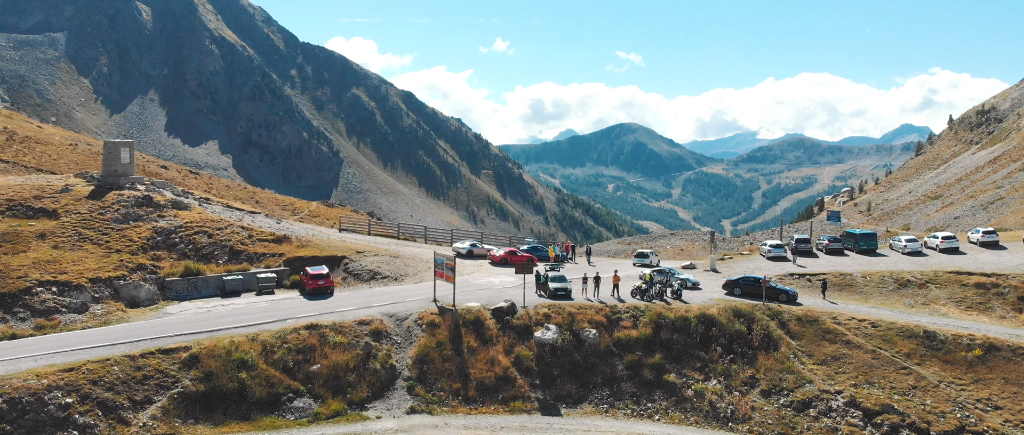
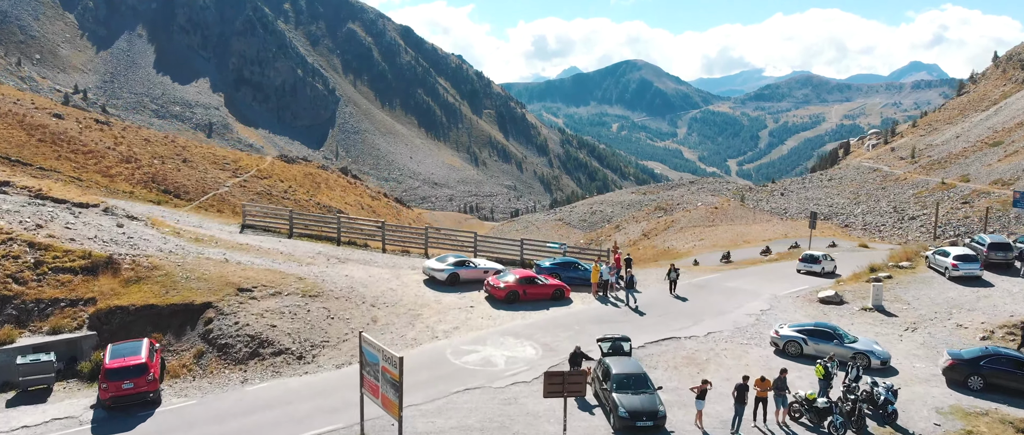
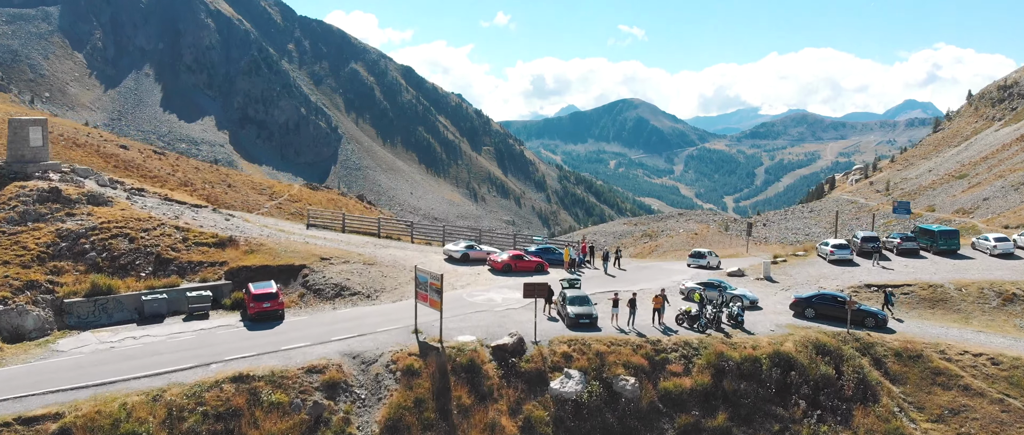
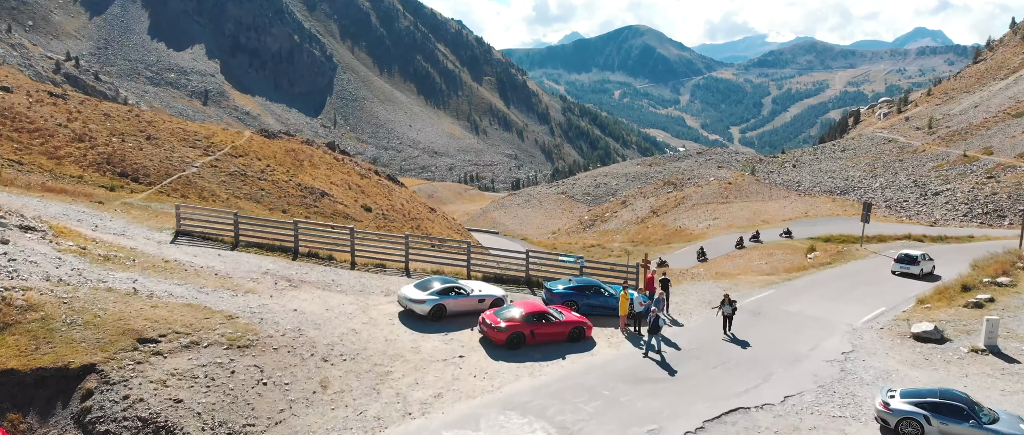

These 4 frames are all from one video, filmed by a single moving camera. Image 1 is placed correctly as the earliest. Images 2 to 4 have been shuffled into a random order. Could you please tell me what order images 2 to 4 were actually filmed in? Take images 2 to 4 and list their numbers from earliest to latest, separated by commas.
3, 2, 4
